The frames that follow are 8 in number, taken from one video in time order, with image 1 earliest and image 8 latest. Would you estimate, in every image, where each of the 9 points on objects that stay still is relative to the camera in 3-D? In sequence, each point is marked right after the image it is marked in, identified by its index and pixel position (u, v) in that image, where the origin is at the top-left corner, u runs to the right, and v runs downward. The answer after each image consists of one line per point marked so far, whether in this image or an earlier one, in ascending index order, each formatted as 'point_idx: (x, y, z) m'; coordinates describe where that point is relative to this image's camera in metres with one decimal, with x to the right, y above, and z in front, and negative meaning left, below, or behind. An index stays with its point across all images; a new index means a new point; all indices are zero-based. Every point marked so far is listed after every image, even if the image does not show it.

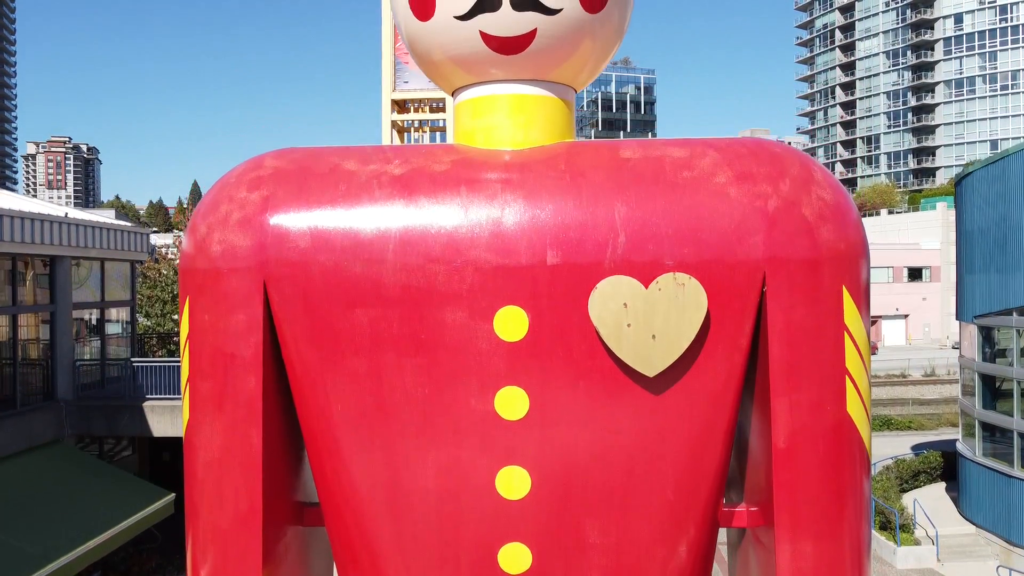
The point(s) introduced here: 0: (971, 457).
0: (+9.1, -3.3, +14.0) m
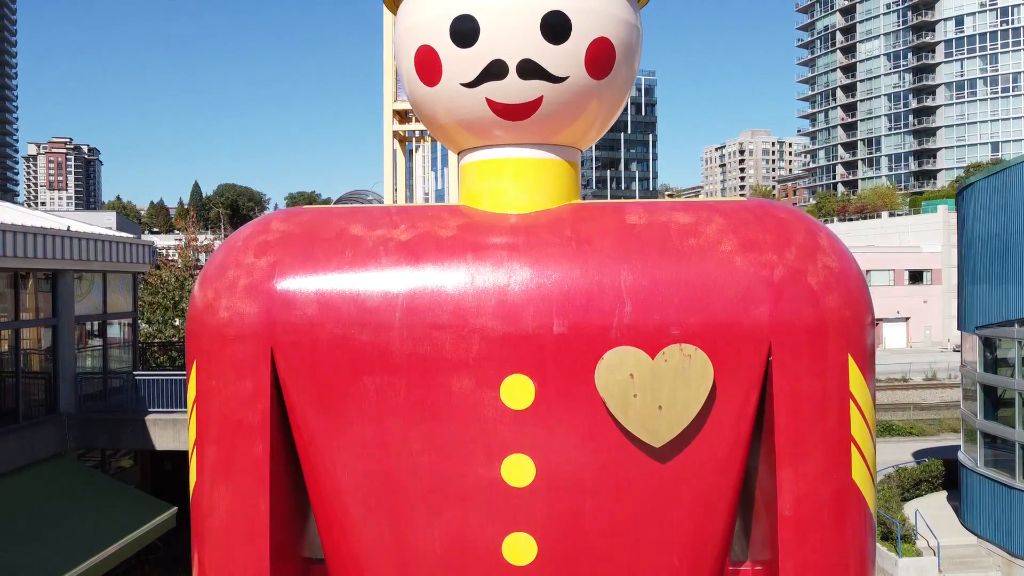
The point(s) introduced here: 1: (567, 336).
0: (+9.1, -3.6, +14.0) m
1: (+0.2, -0.2, +2.2) m
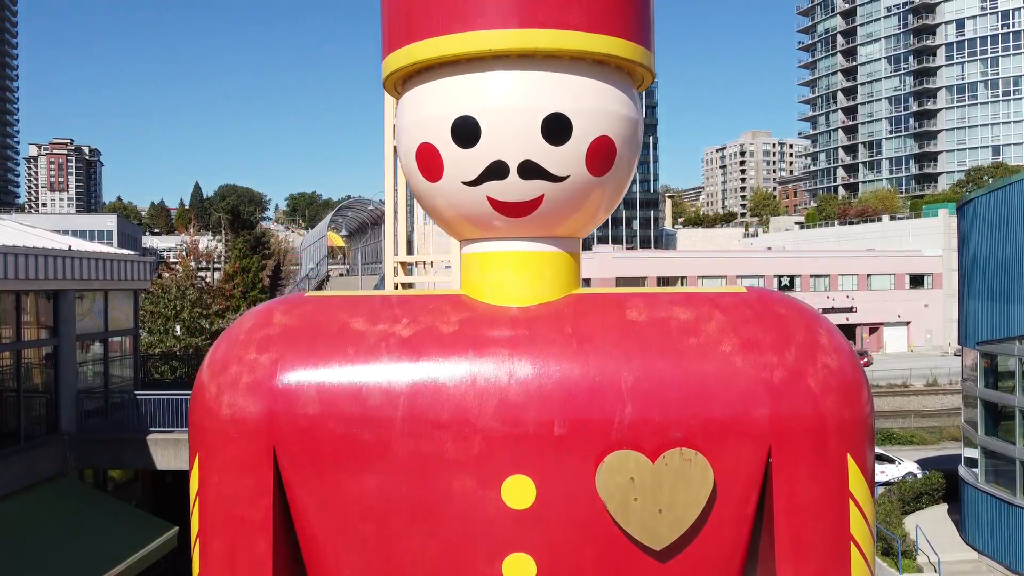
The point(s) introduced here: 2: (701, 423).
0: (+9.1, -3.9, +14.0) m
1: (+0.2, -0.5, +2.2) m
2: (+0.6, -0.4, +2.2) m
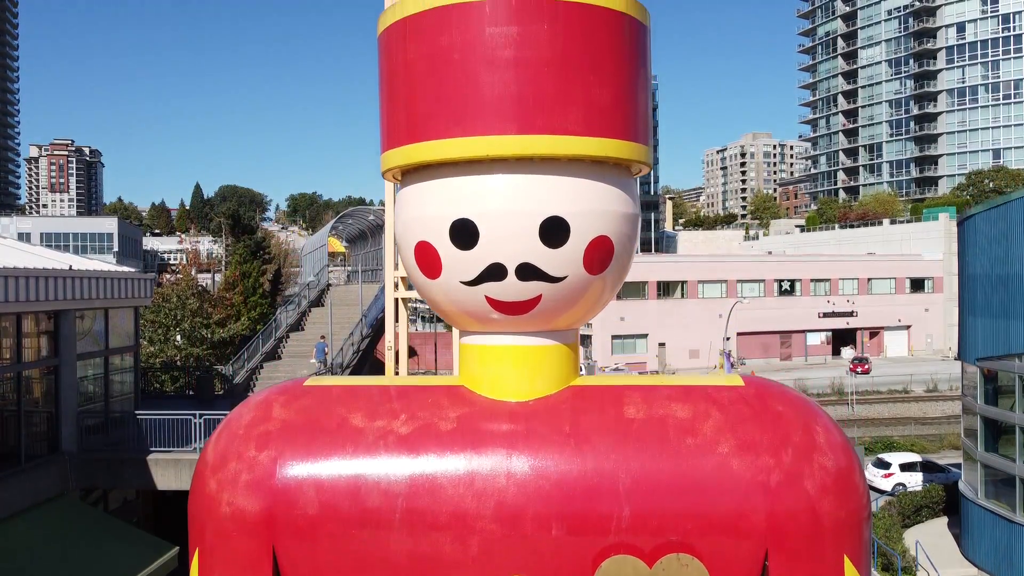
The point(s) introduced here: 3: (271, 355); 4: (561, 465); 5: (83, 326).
0: (+9.1, -4.2, +14.0) m
1: (+0.2, -0.8, +2.3) m
2: (+0.6, -0.7, +2.2) m
3: (-6.6, -1.9, +19.6) m
4: (+0.2, -0.6, +2.4) m
5: (-7.1, -0.6, +11.8) m
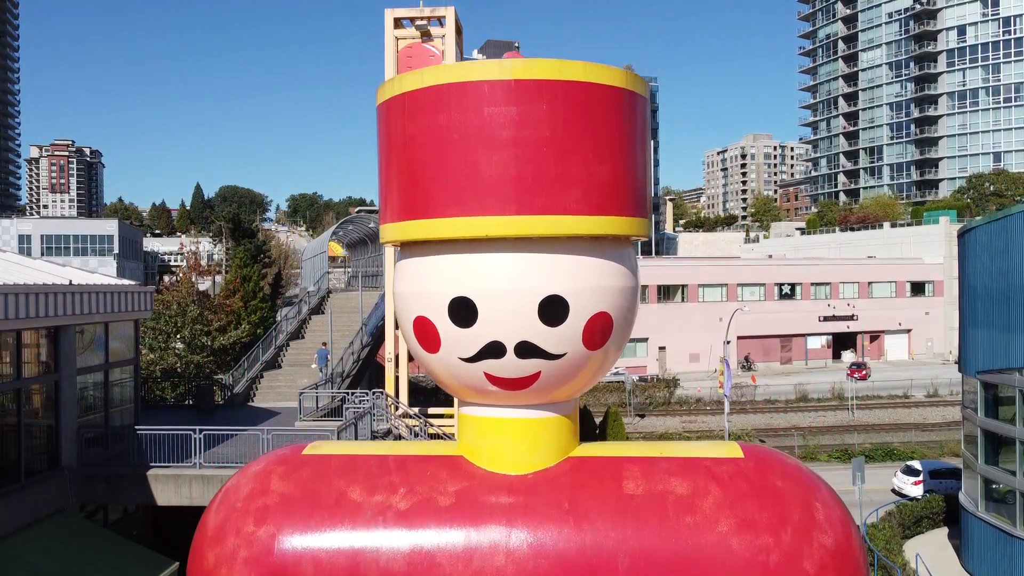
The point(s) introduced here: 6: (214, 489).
0: (+9.1, -4.4, +13.9) m
1: (+0.2, -1.0, +2.2) m
2: (+0.6, -1.0, +2.2) m
3: (-6.6, -2.1, +19.6) m
4: (+0.2, -0.8, +2.4) m
5: (-7.1, -0.9, +11.8) m
6: (-4.5, -3.1, +10.8) m
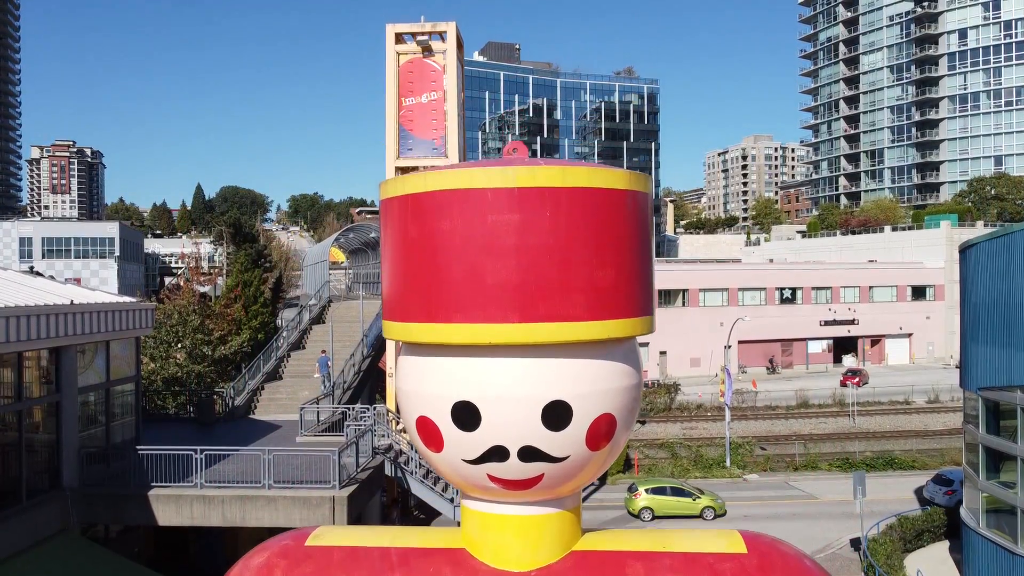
0: (+9.1, -4.7, +13.9) m
1: (+0.2, -1.3, +2.2) m
2: (+0.6, -1.3, +2.2) m
3: (-6.6, -2.4, +19.6) m
4: (+0.2, -1.1, +2.4) m
5: (-7.1, -1.2, +11.8) m
6: (-4.5, -3.4, +10.8) m
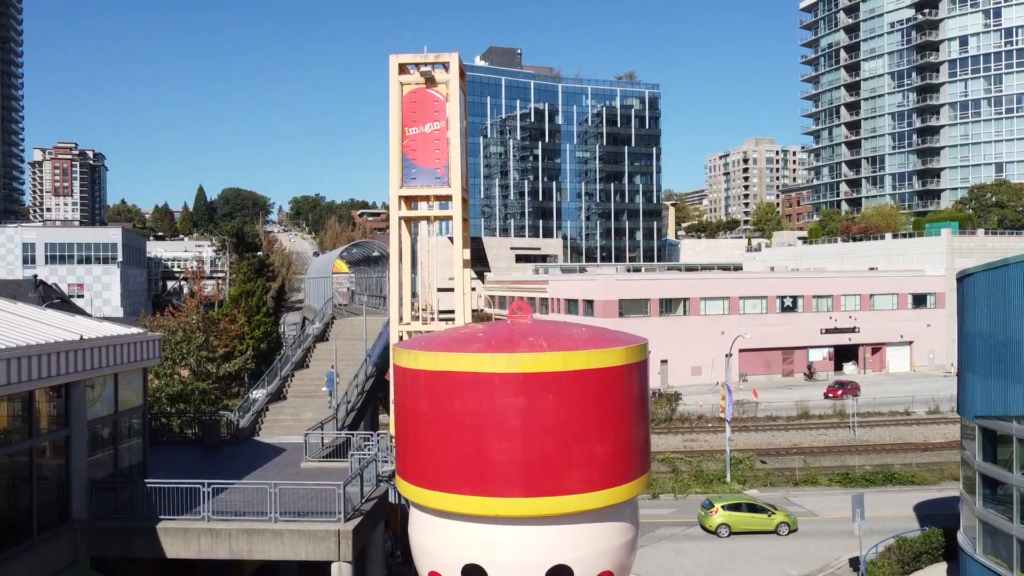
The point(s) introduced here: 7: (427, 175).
0: (+9.2, -5.3, +14.1) m
1: (+0.2, -1.9, +2.4) m
2: (+0.6, -1.8, +2.4) m
3: (-6.5, -3.0, +19.8) m
4: (+0.2, -1.7, +2.6) m
5: (-7.0, -1.8, +12.0) m
6: (-4.5, -4.0, +11.0) m
7: (-1.8, +2.4, +14.9) m
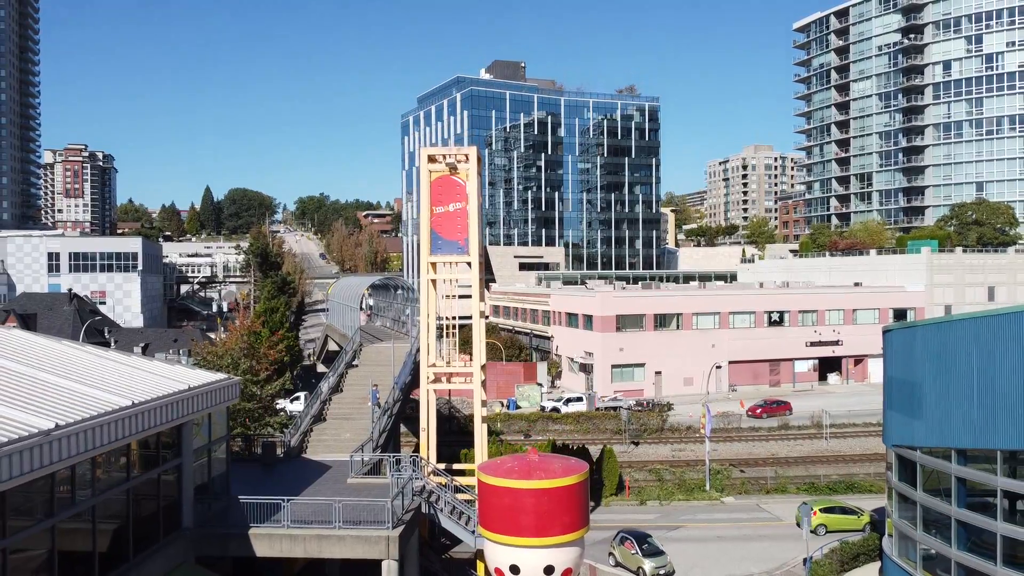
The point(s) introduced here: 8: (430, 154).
0: (+9.3, -6.6, +17.4) m
1: (+0.3, -3.2, +5.8) m
2: (+0.7, -3.2, +5.8) m
3: (-6.3, -4.2, +23.2) m
4: (+0.4, -3.0, +5.9) m
5: (-6.9, -3.0, +15.3) m
6: (-4.3, -5.2, +14.4) m
7: (-1.6, +1.1, +18.2) m
8: (-2.1, +3.4, +18.2) m
